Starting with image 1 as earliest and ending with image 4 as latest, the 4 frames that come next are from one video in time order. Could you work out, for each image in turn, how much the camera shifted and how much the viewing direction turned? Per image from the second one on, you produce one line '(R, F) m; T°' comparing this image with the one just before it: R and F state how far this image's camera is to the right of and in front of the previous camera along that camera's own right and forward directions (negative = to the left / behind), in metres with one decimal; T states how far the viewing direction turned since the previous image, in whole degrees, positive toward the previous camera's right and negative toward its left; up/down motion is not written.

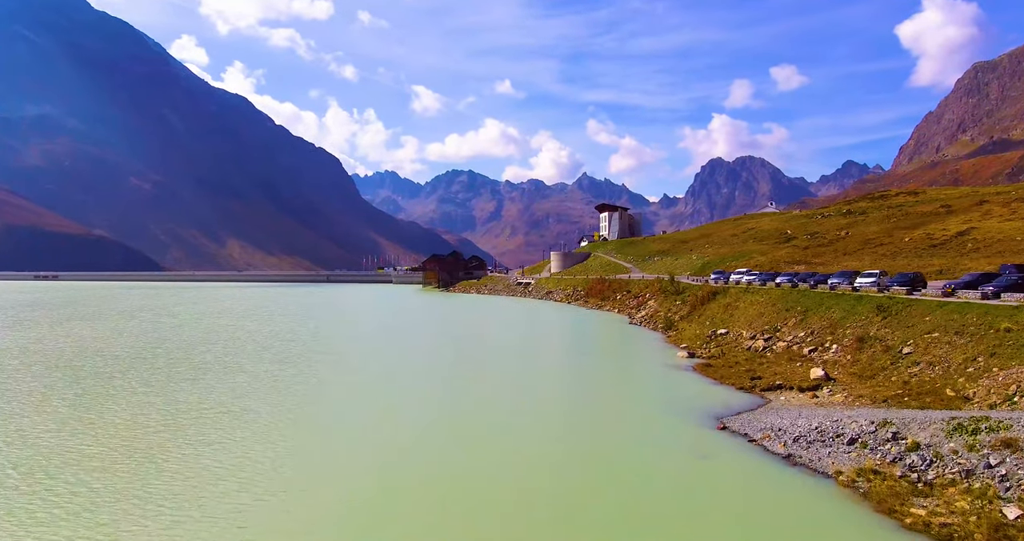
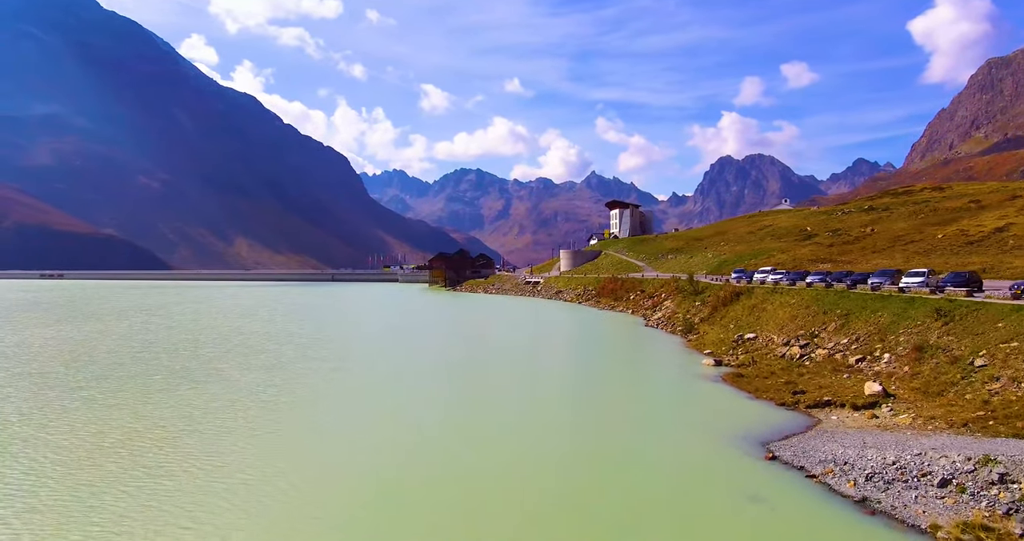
(0.0, +3.9) m; -1°
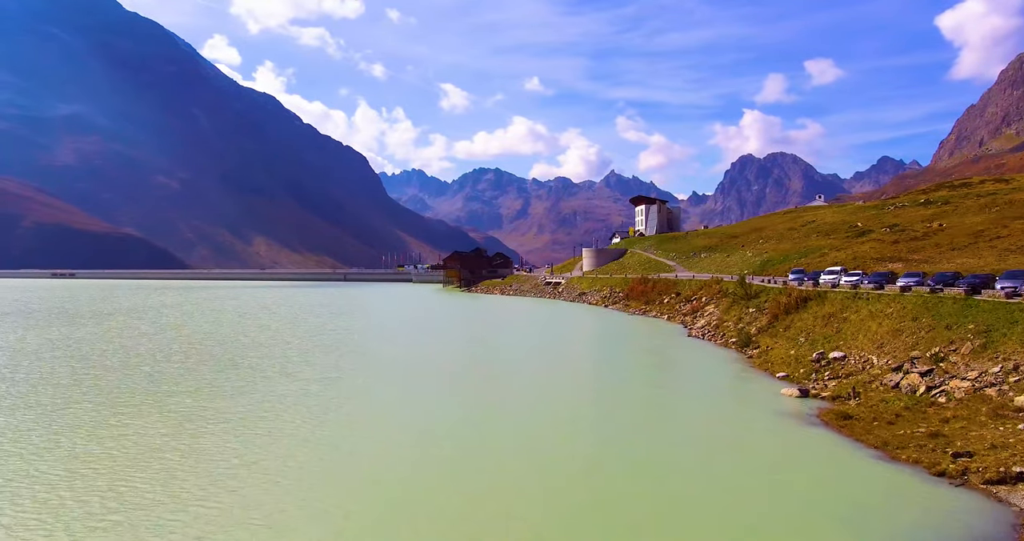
(-0.1, +8.9) m; -2°
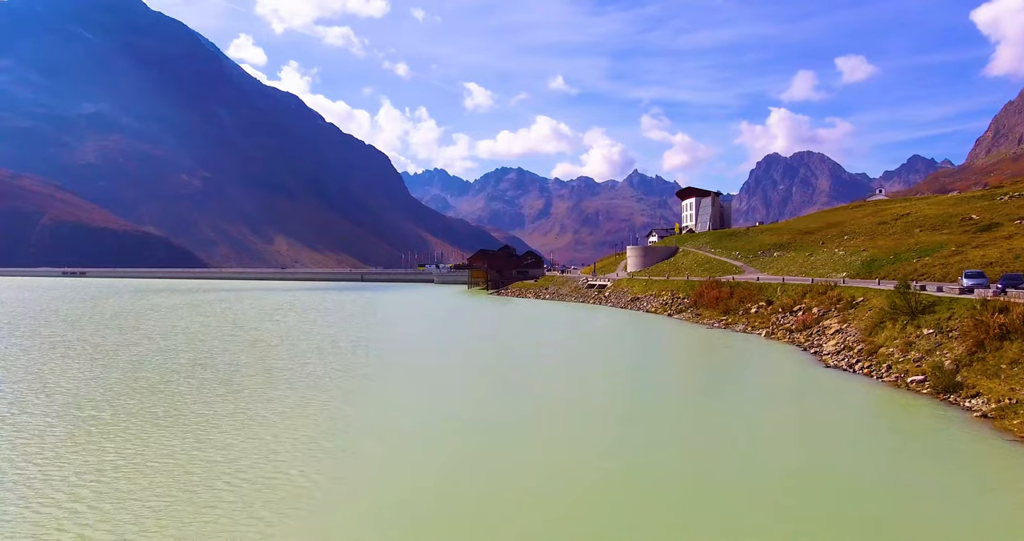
(-2.4, +15.1) m; -2°
